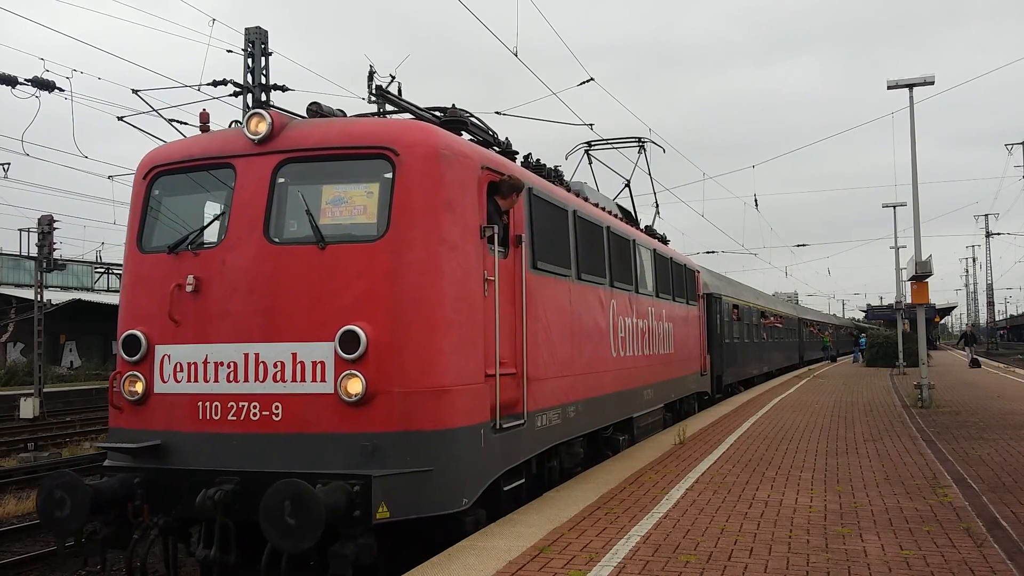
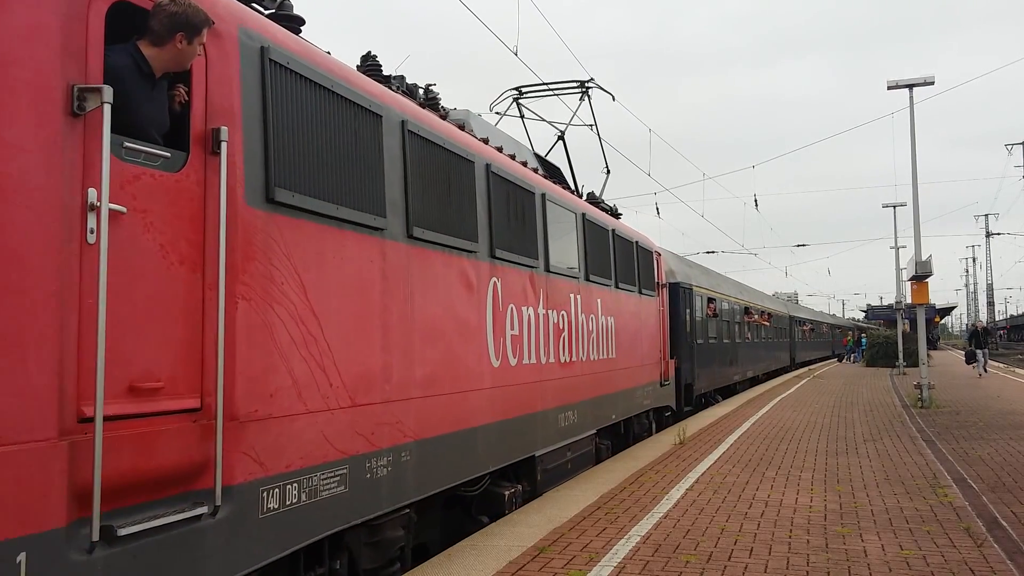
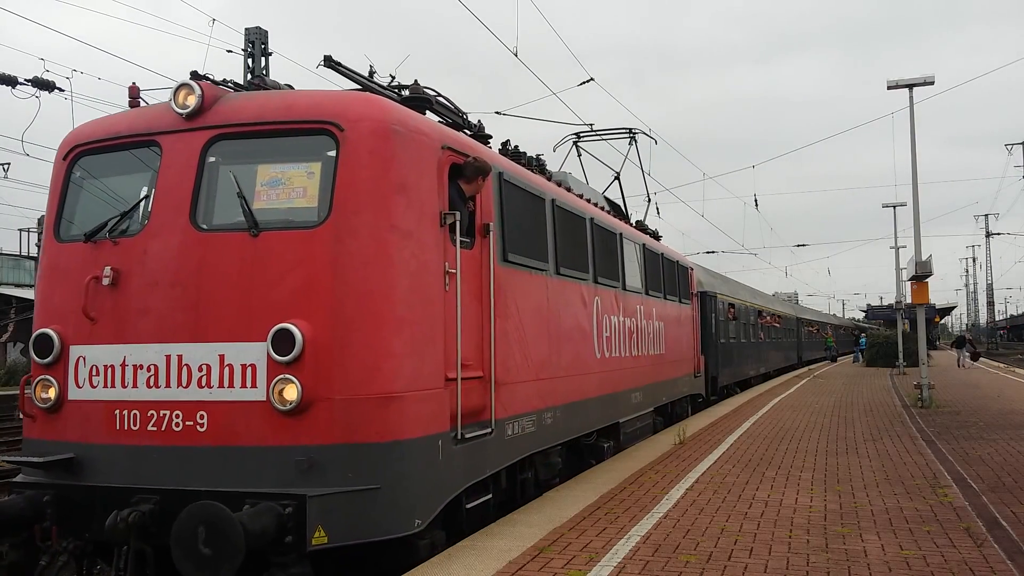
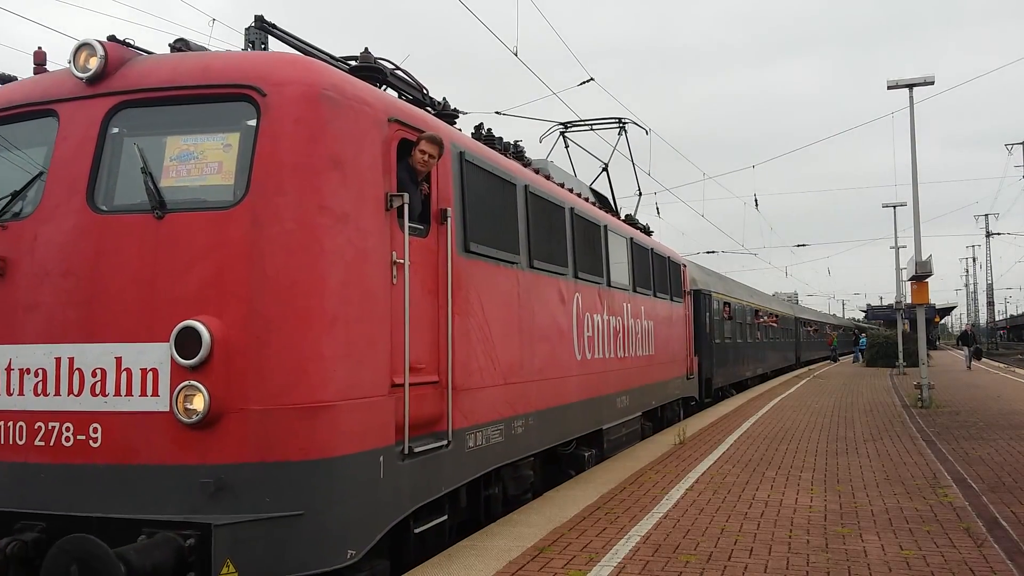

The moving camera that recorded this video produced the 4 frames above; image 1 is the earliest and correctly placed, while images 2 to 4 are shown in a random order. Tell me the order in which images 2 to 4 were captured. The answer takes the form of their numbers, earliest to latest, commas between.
3, 4, 2
